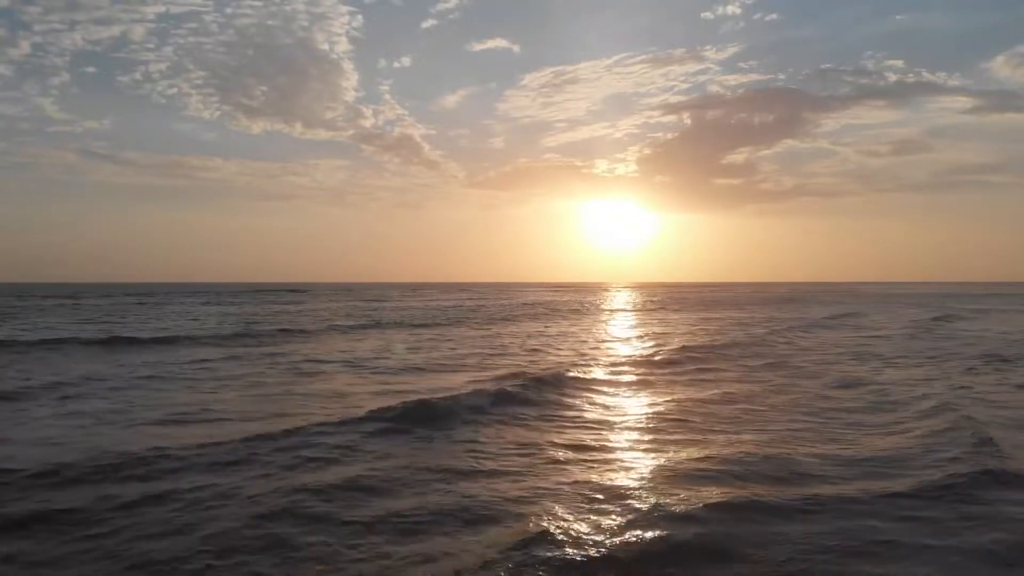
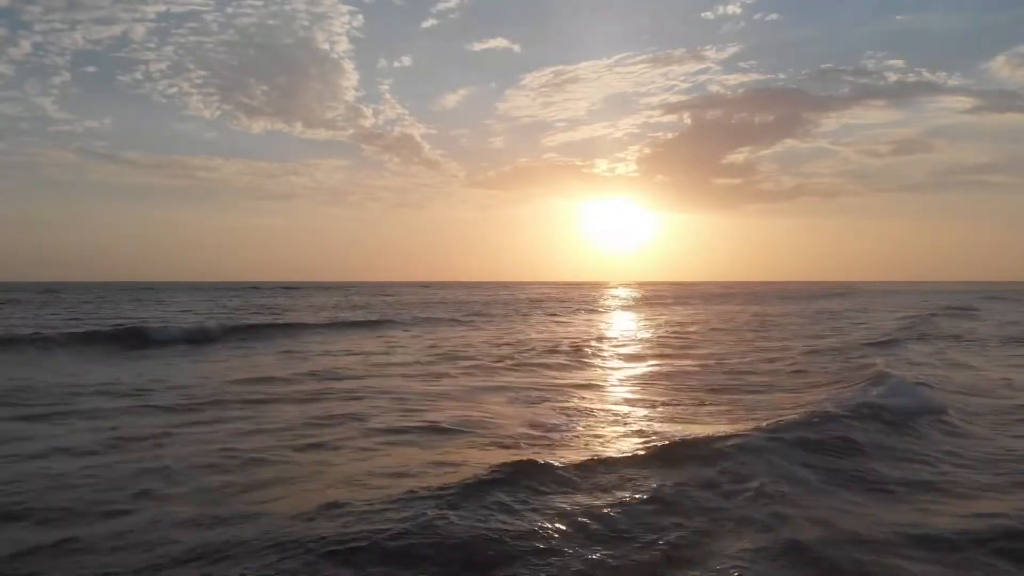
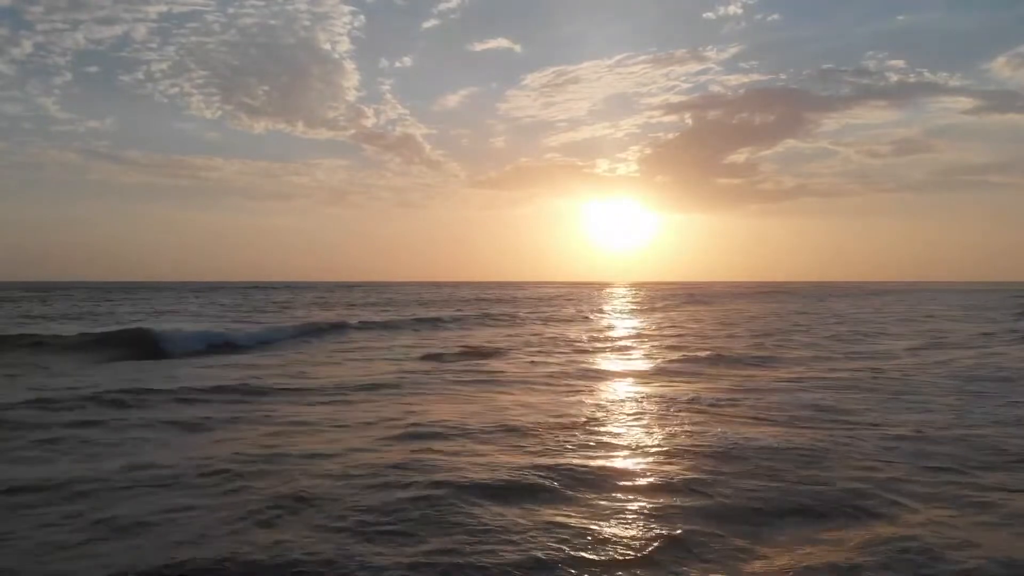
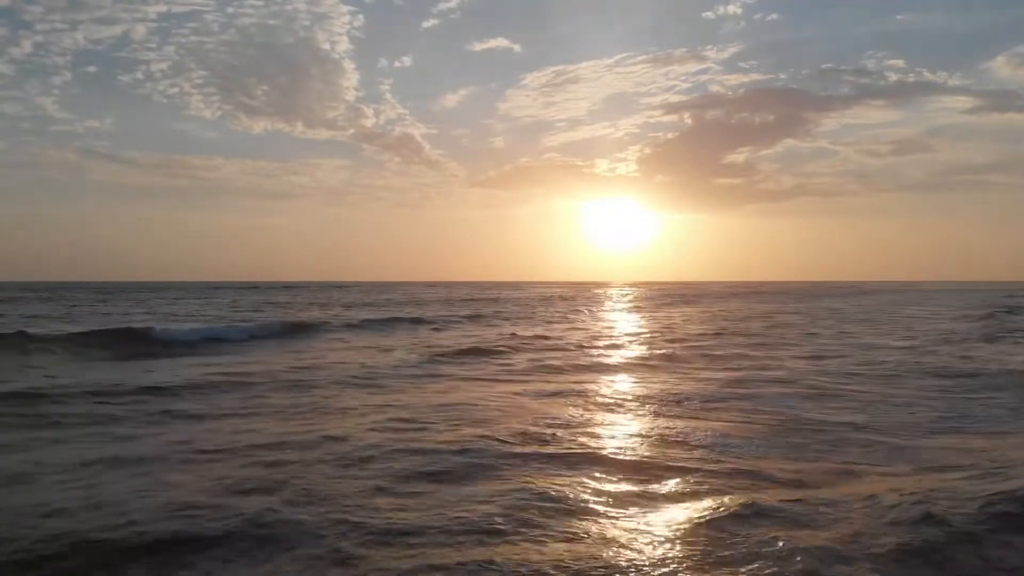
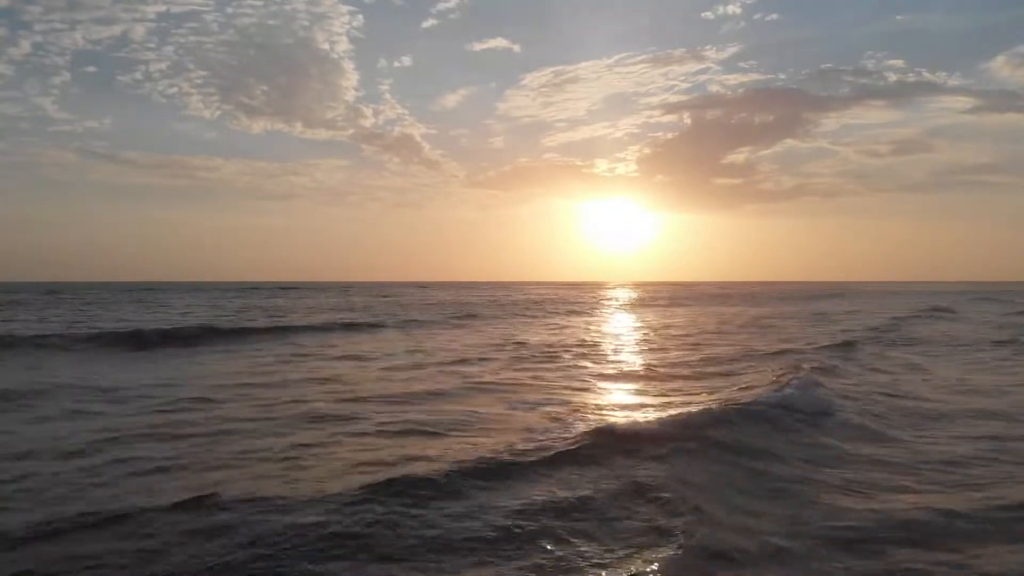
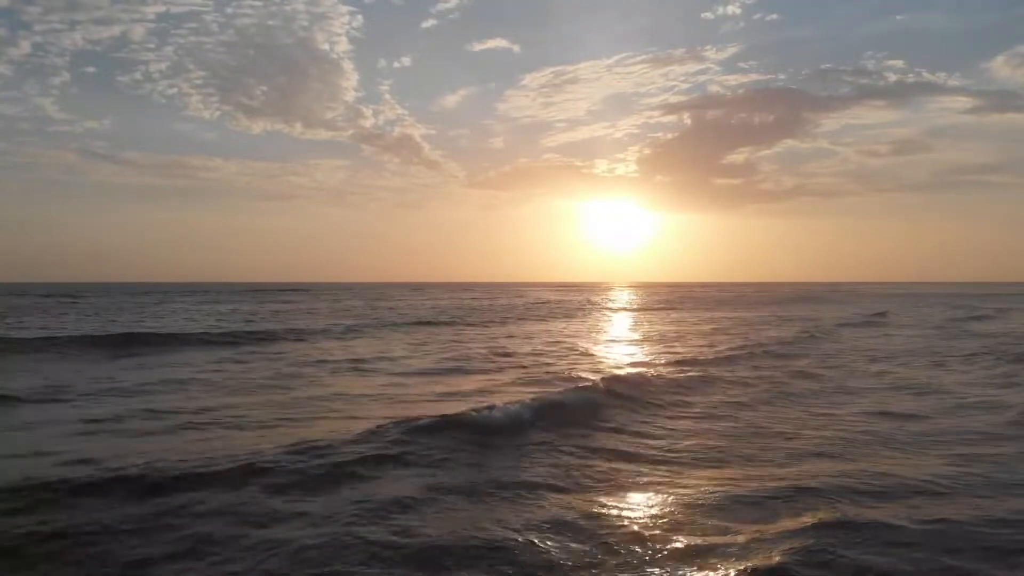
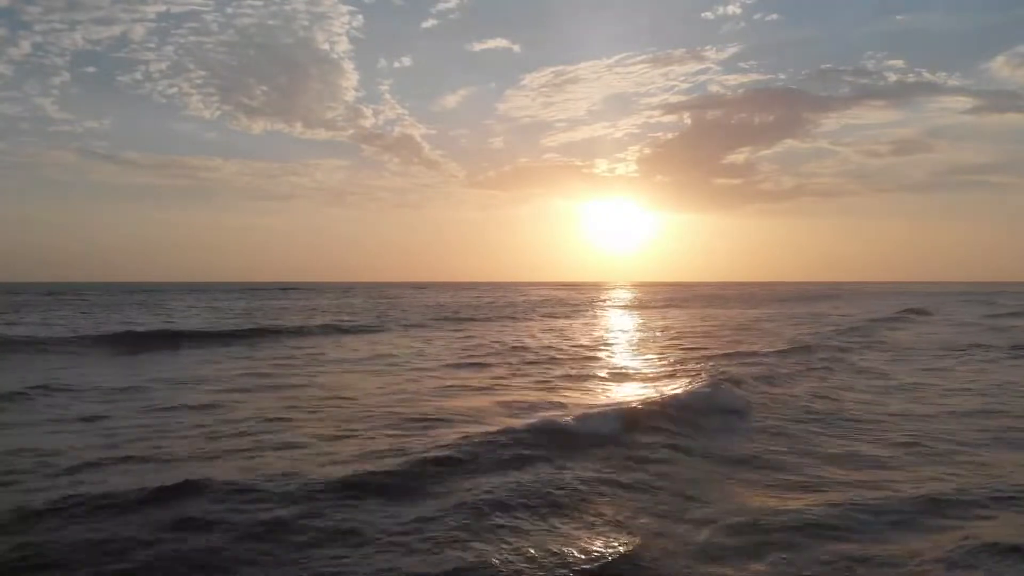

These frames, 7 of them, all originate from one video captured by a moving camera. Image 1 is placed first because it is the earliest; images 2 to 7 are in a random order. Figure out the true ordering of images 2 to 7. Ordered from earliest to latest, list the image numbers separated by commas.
6, 7, 5, 2, 4, 3
